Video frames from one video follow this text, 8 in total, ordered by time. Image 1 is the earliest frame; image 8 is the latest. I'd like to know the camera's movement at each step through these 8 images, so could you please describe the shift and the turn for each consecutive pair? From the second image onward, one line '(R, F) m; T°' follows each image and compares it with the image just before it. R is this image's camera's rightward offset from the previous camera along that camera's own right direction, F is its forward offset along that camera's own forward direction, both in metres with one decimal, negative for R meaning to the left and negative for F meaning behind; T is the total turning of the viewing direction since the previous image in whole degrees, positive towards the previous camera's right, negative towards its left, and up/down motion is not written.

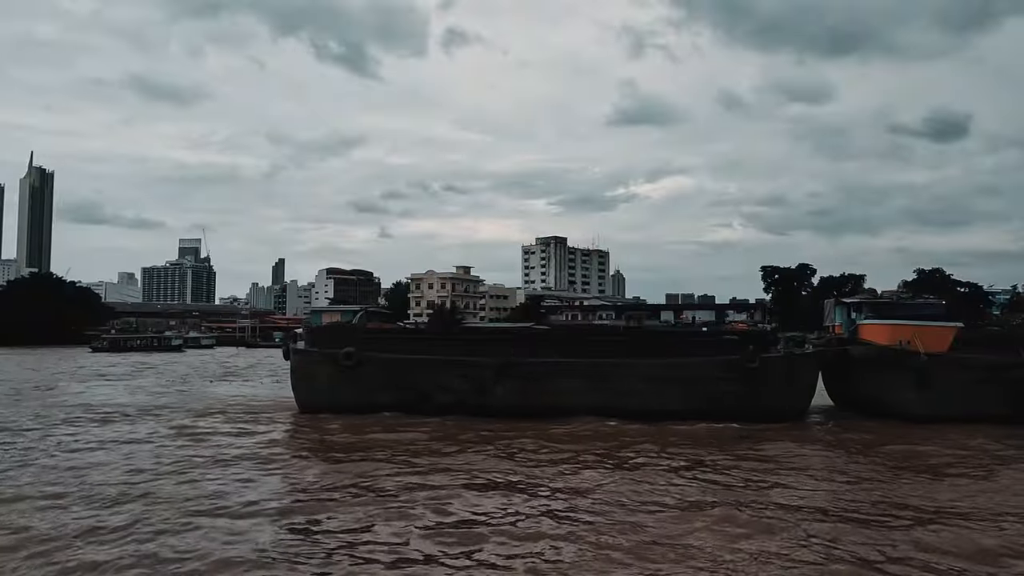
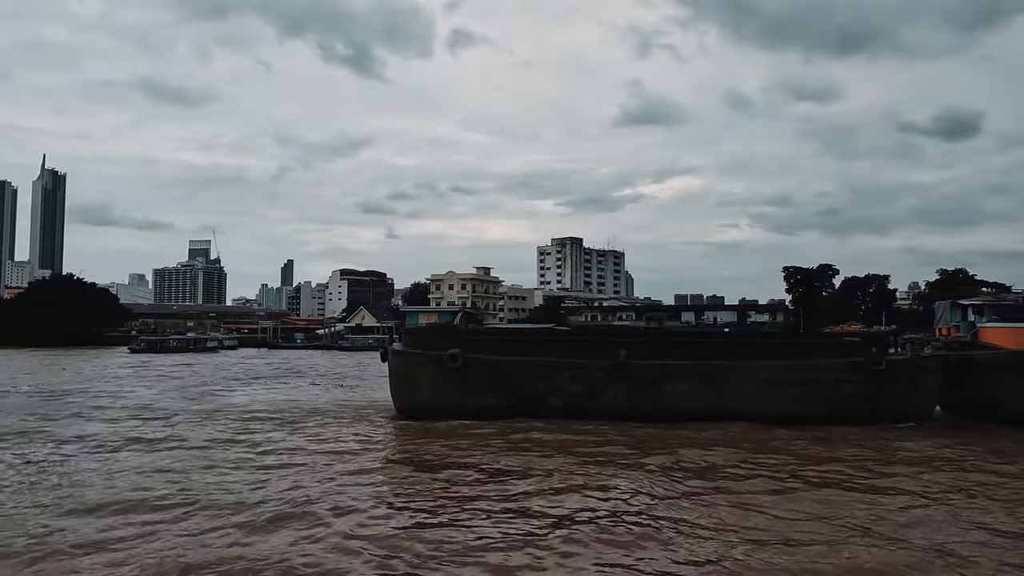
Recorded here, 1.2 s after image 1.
(-1.5, +0.3) m; -1°
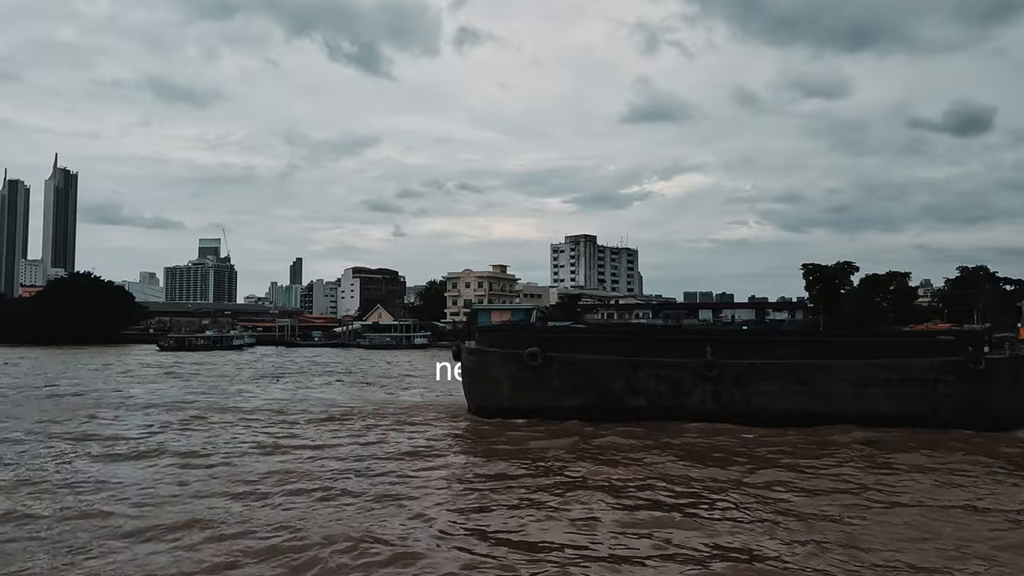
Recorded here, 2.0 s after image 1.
(-1.1, +0.2) m; -1°
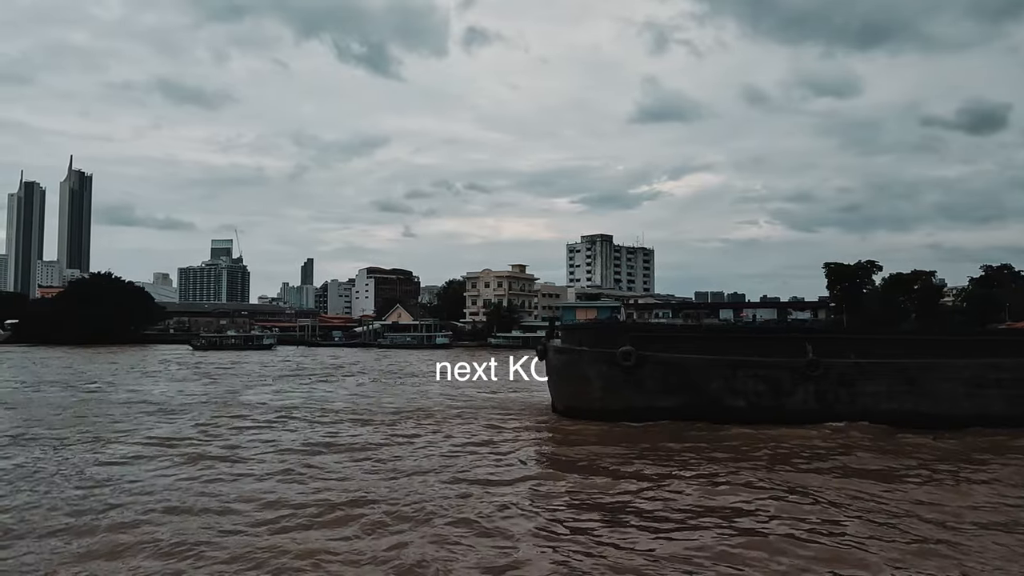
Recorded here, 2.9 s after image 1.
(-1.2, +0.3) m; -1°
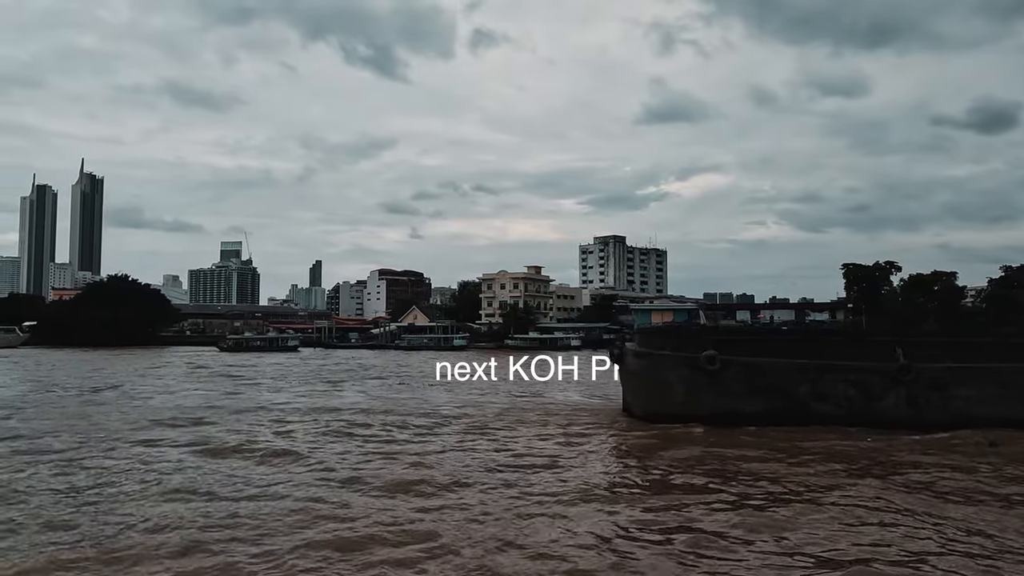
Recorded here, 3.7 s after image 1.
(-1.0, +0.2) m; -1°
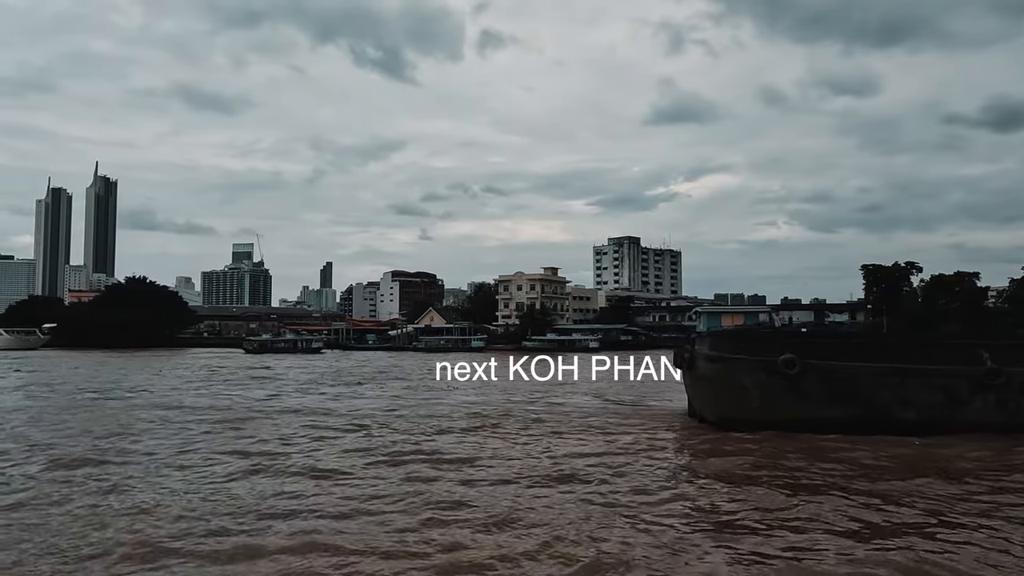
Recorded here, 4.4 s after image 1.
(-0.8, +0.2) m; -1°
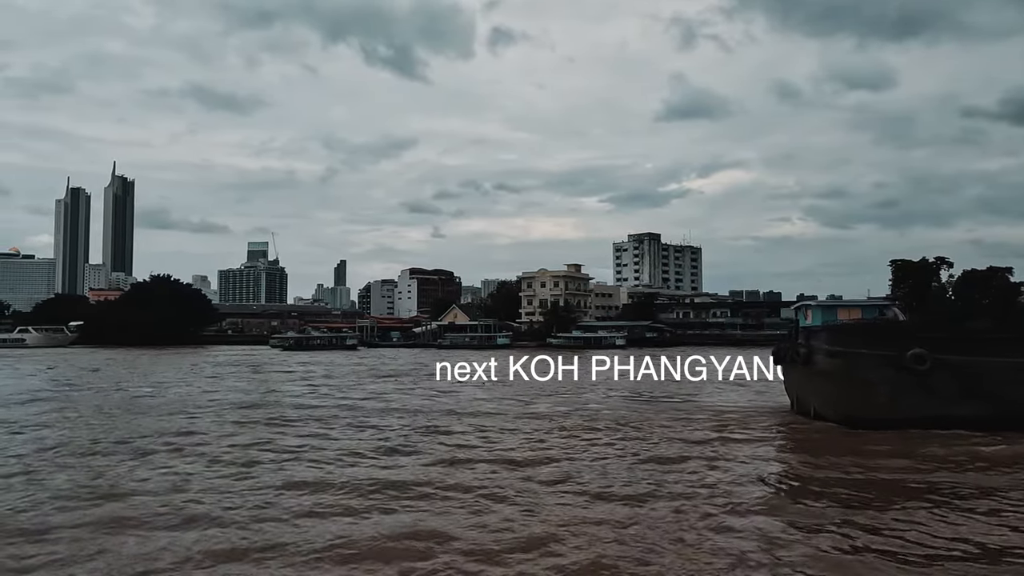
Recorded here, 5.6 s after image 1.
(-1.4, +0.3) m; -1°
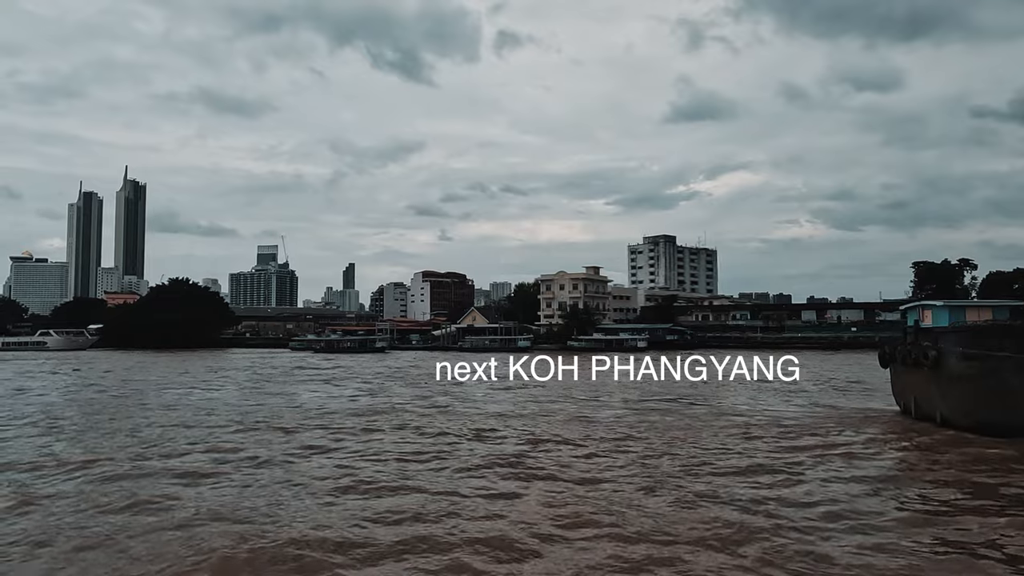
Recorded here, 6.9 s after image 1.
(-1.4, +0.4) m; -1°
